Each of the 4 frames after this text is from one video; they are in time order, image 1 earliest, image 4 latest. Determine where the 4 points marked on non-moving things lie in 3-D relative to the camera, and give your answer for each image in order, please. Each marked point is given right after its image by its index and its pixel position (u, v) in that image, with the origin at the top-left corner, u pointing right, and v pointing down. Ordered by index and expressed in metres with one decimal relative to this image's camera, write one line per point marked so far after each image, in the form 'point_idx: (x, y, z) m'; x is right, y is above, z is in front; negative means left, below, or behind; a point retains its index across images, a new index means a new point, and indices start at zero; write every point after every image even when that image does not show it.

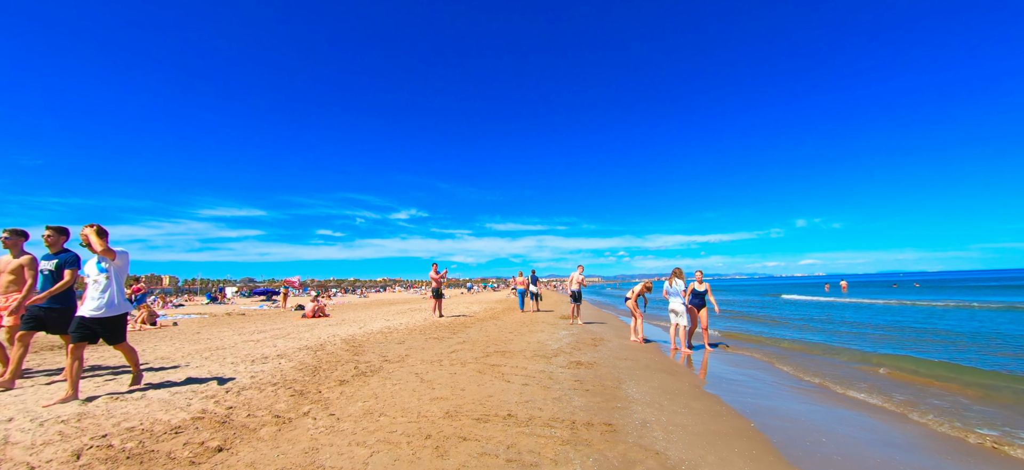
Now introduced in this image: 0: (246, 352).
0: (-5.4, -2.4, +7.9) m
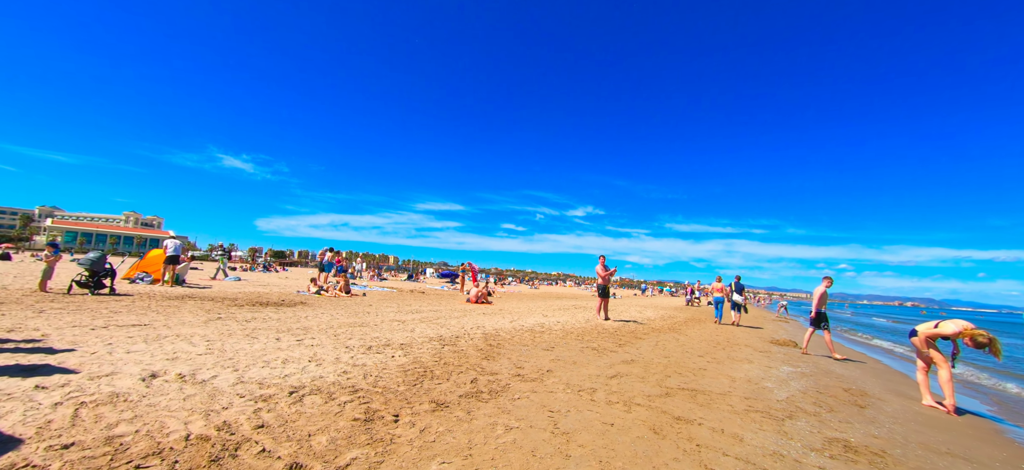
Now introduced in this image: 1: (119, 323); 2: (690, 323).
0: (-2.5, -1.8, +7.1) m
1: (-6.3, -1.4, +6.3) m
2: (+7.1, -3.5, +15.7) m
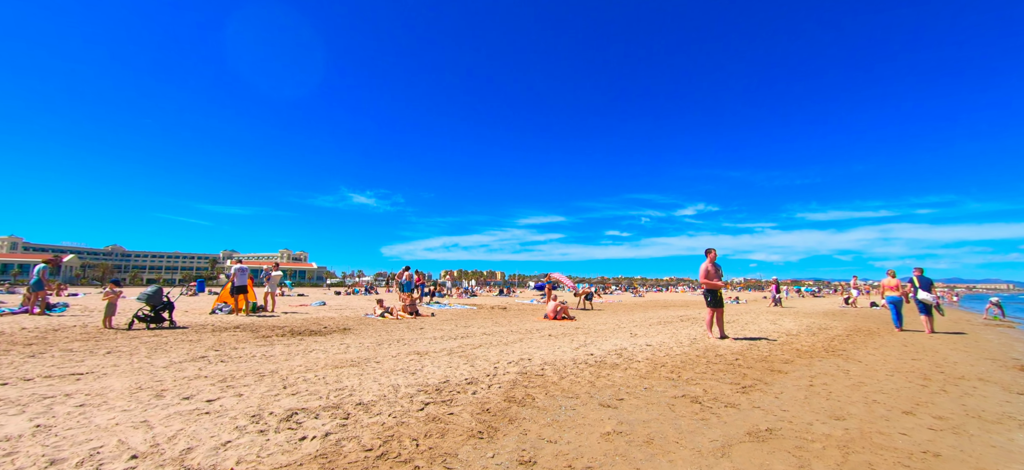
0: (-2.0, -1.8, +5.0) m
1: (-6.0, -1.8, +5.2) m
2: (+9.6, -2.8, +10.8) m
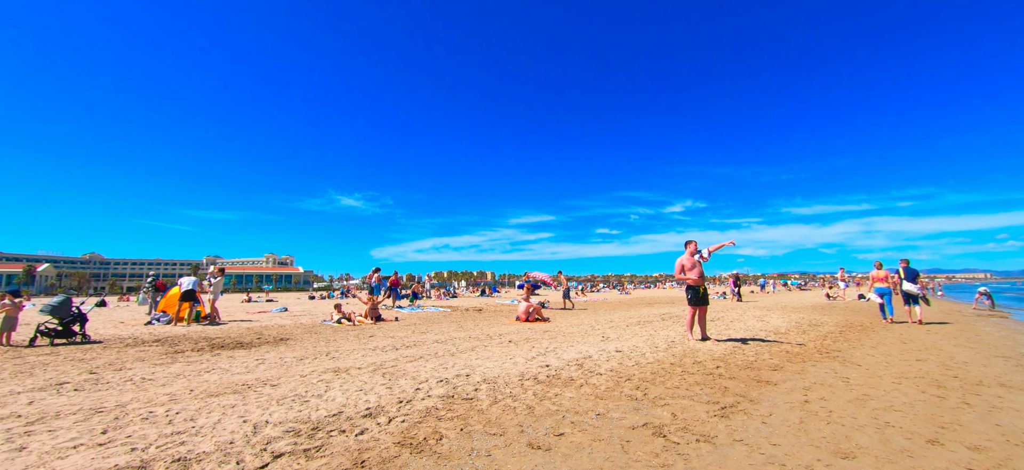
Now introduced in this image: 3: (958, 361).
0: (-2.8, -1.7, +3.8) m
1: (-6.8, -1.8, +3.9) m
2: (+8.6, -2.5, +9.9) m
3: (+7.5, -2.2, +6.7) m
